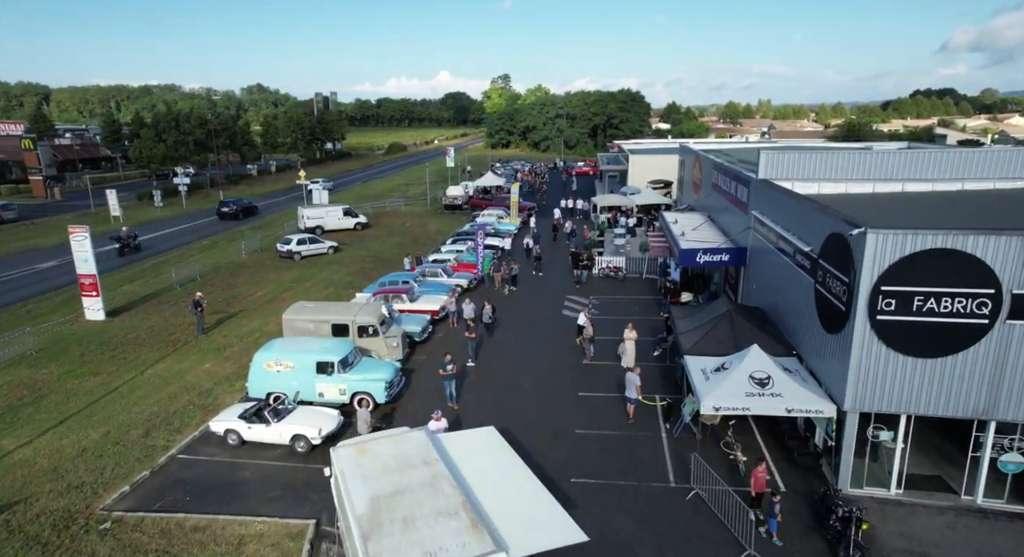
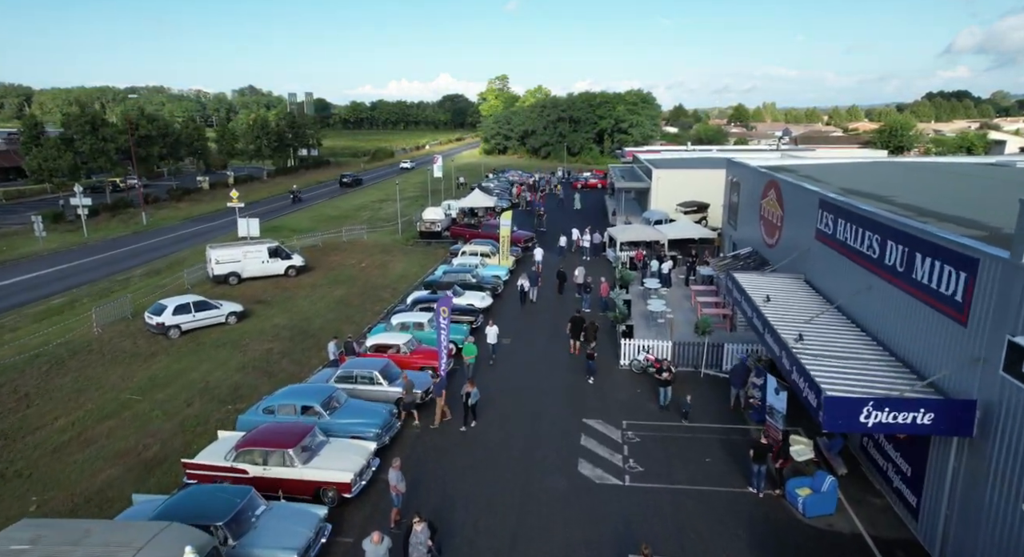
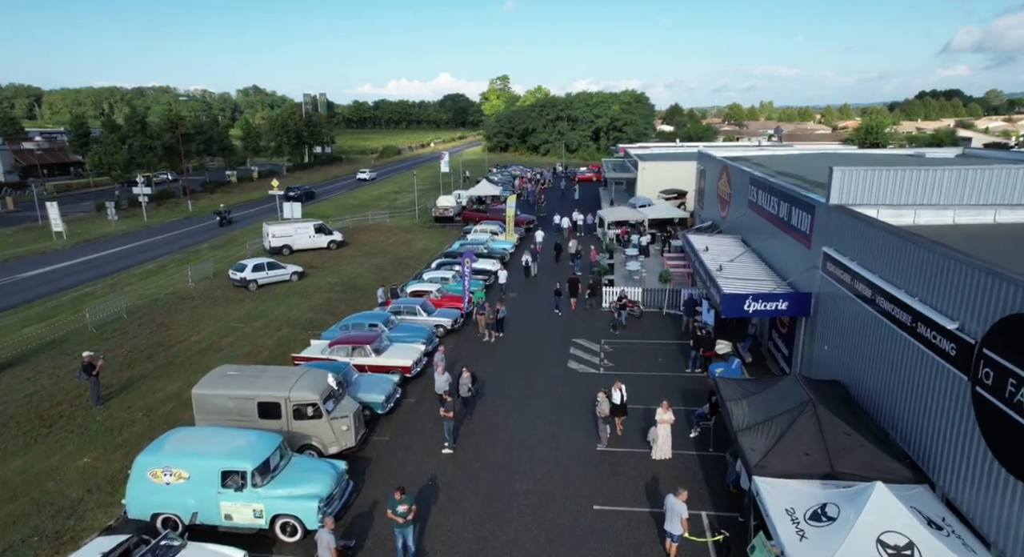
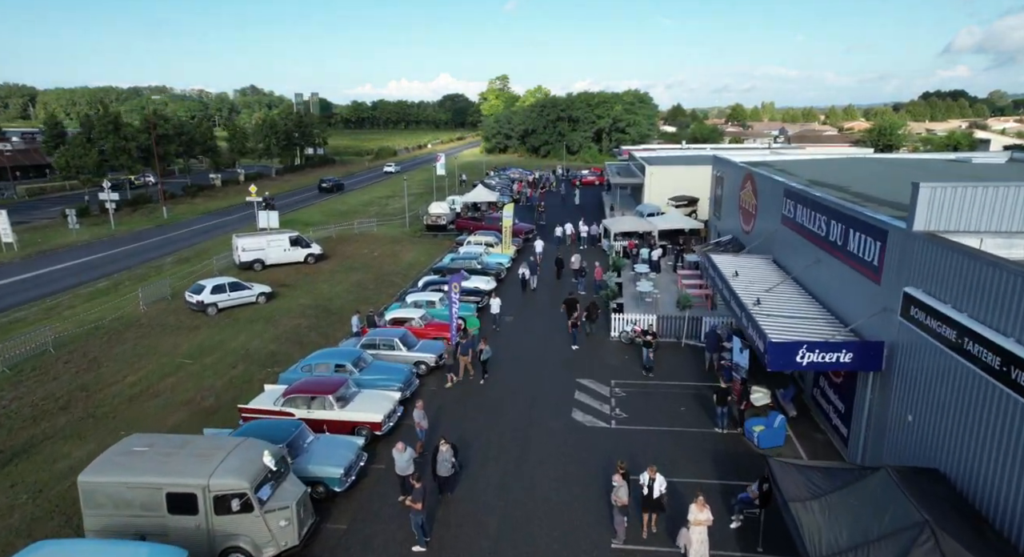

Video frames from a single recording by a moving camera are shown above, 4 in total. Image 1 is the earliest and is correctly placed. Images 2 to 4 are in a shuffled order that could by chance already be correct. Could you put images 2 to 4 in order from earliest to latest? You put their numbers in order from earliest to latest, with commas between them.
3, 4, 2
